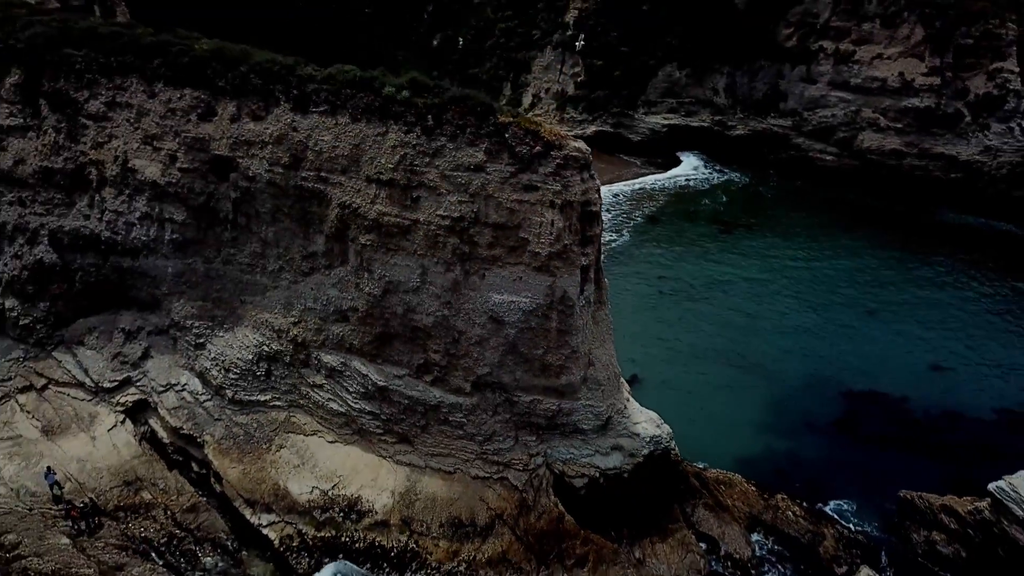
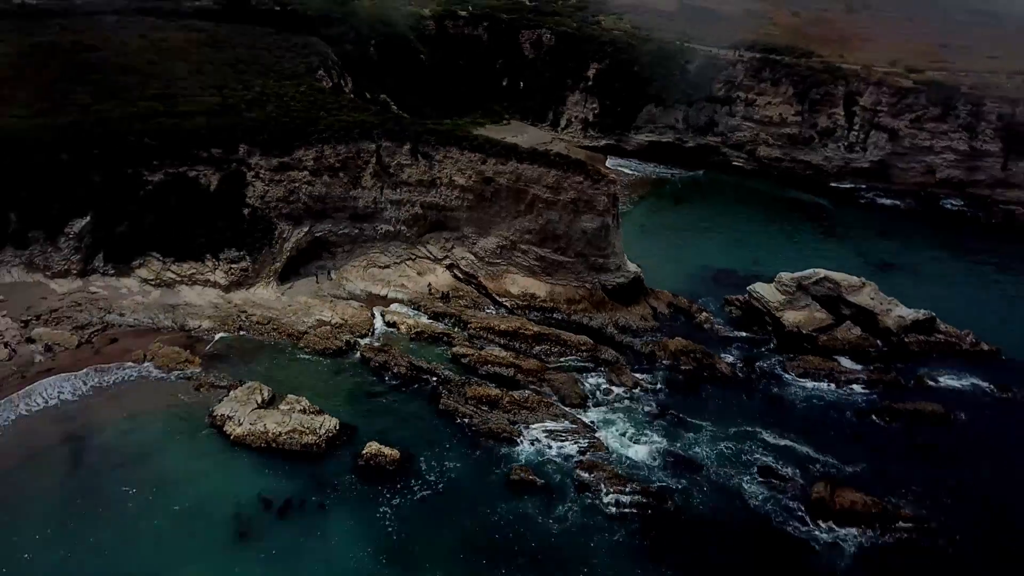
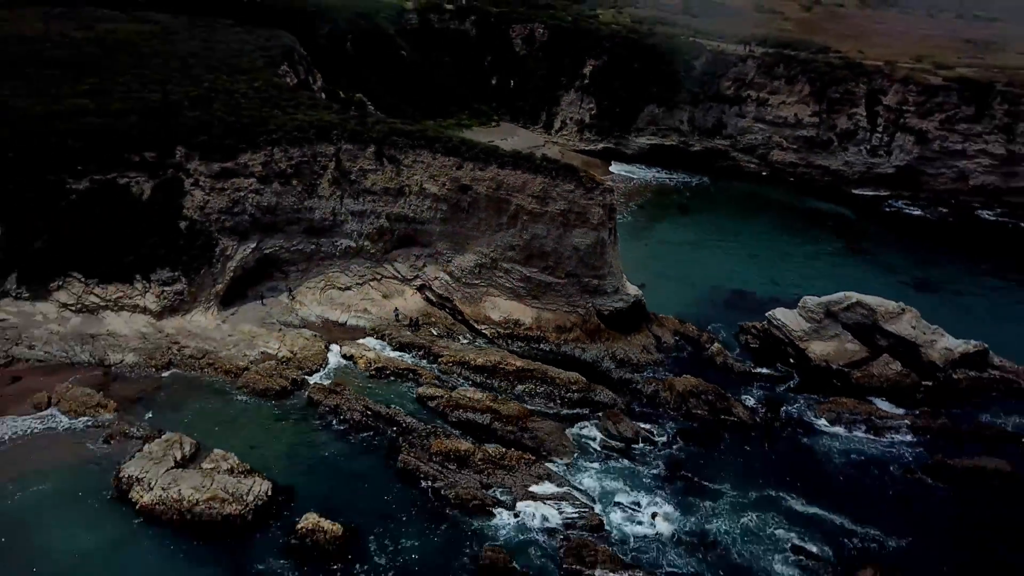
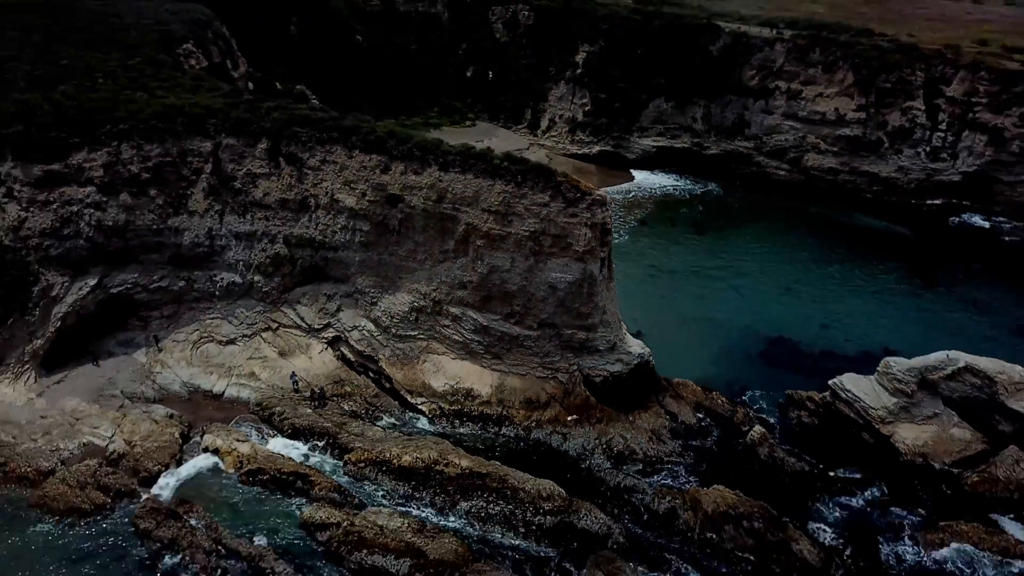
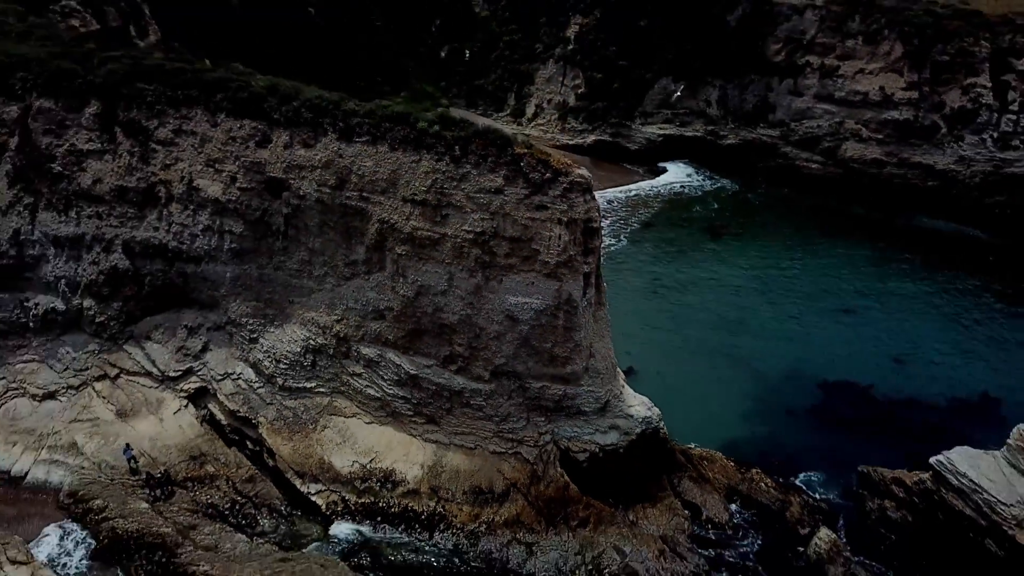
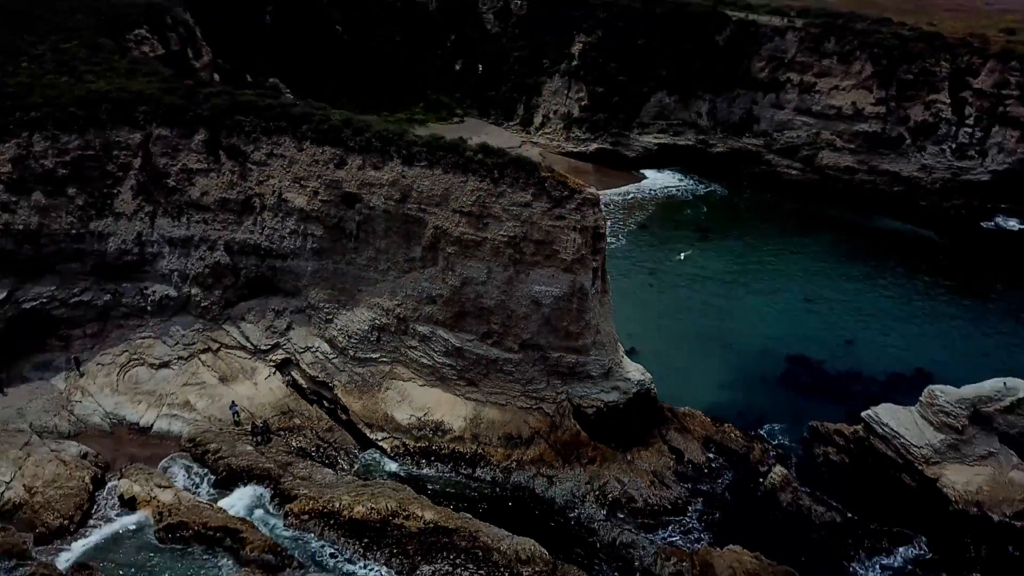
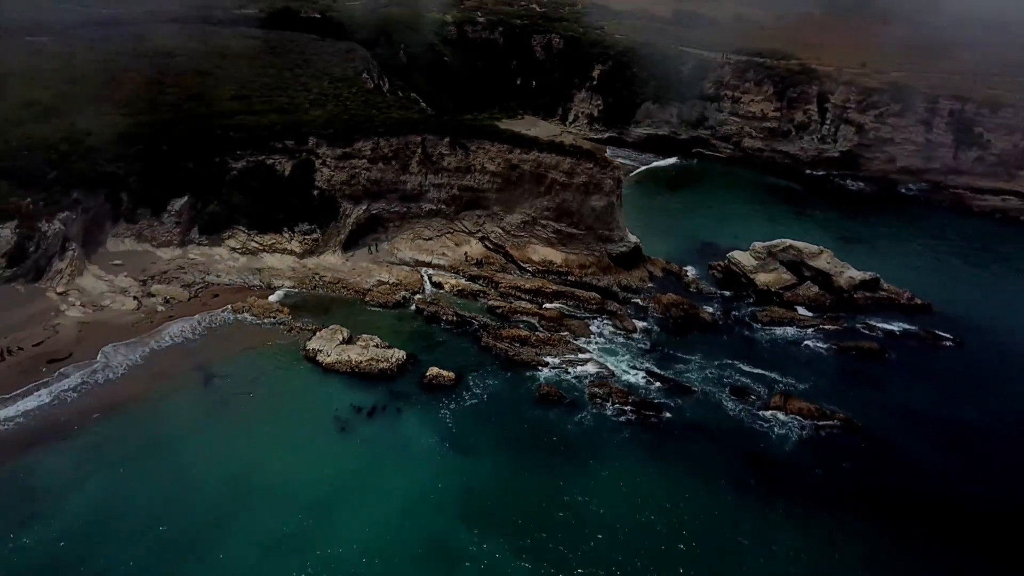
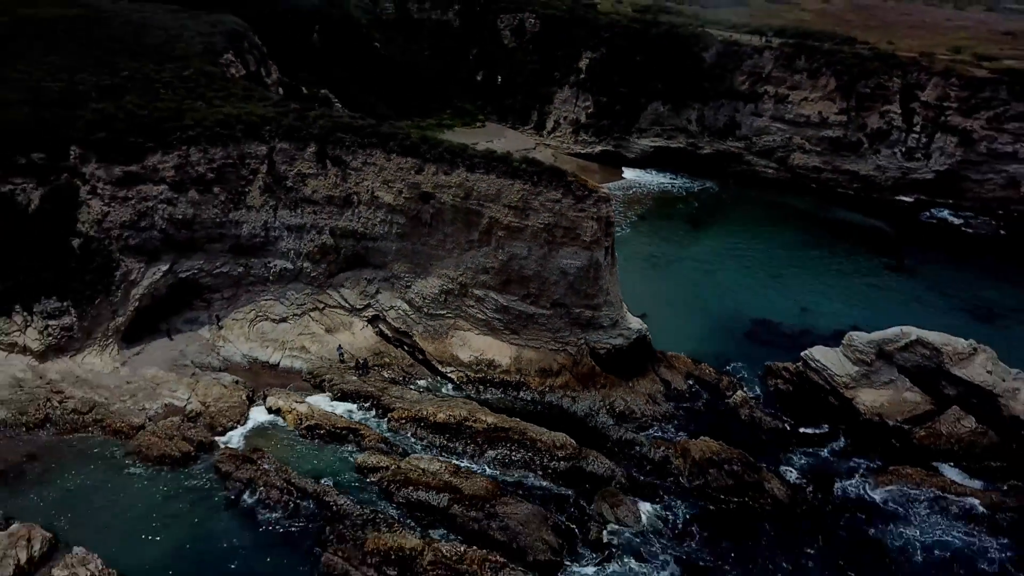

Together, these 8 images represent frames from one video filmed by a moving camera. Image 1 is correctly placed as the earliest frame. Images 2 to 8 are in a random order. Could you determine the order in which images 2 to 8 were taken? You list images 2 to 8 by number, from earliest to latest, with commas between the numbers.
5, 6, 4, 8, 3, 2, 7
